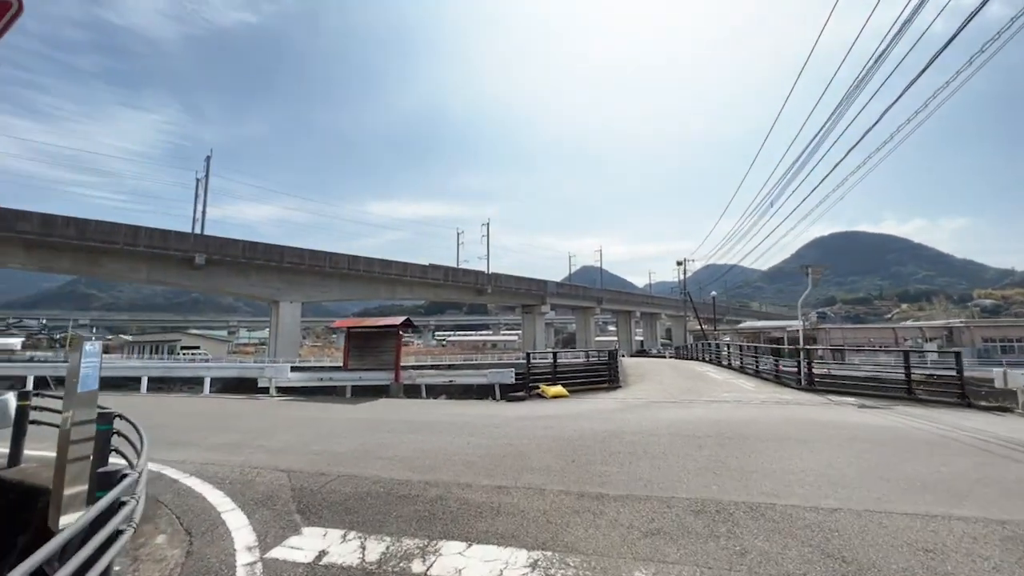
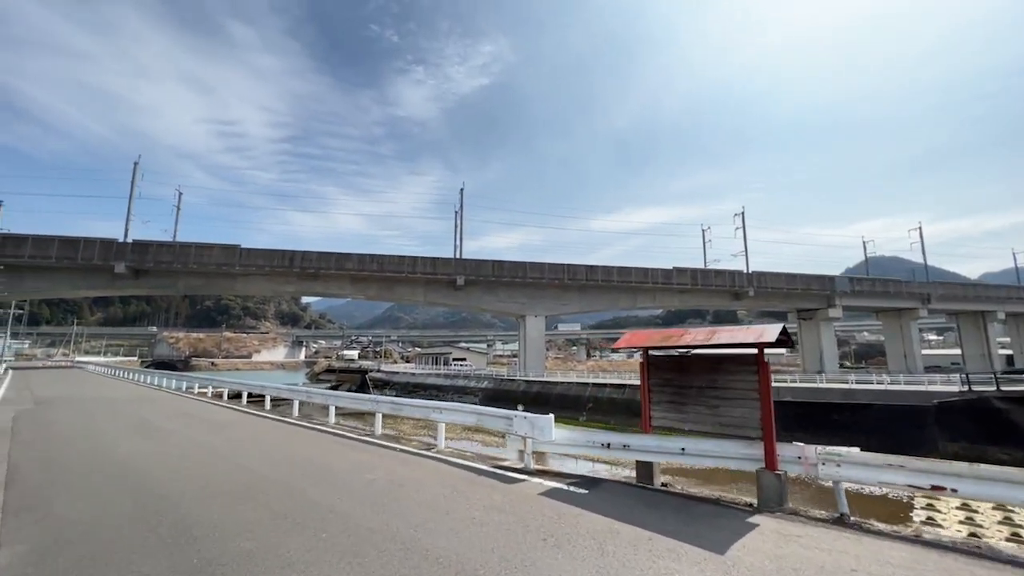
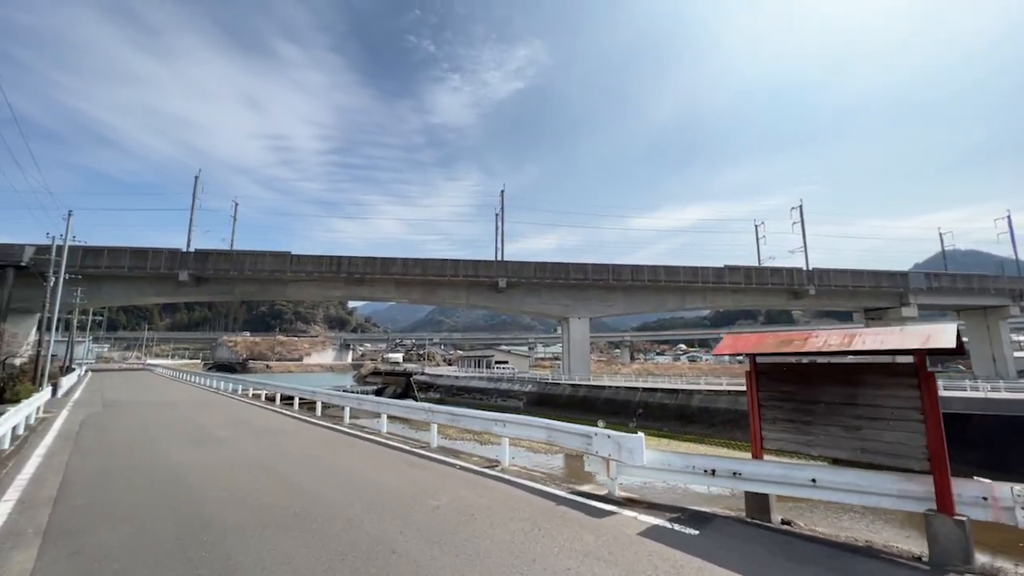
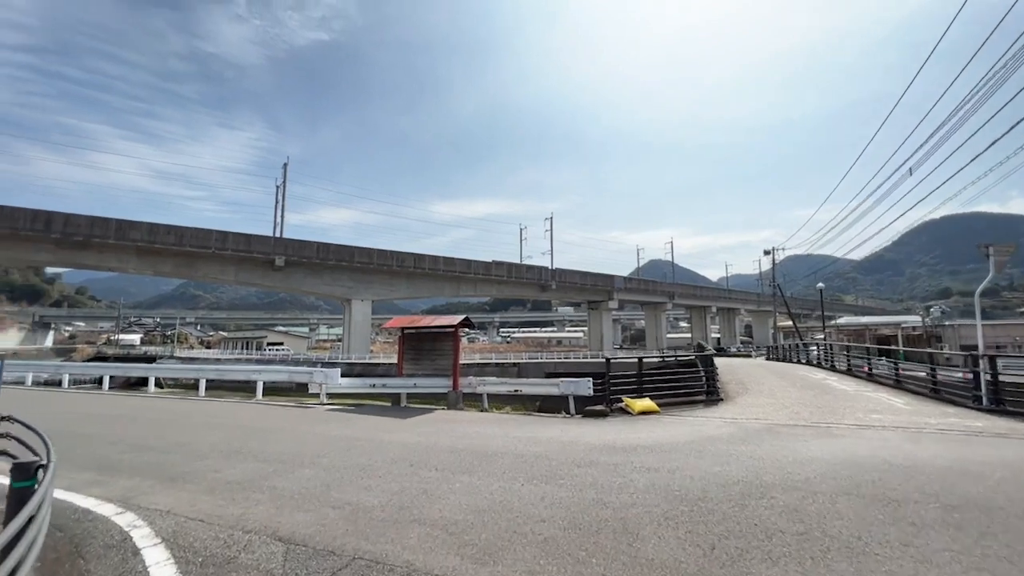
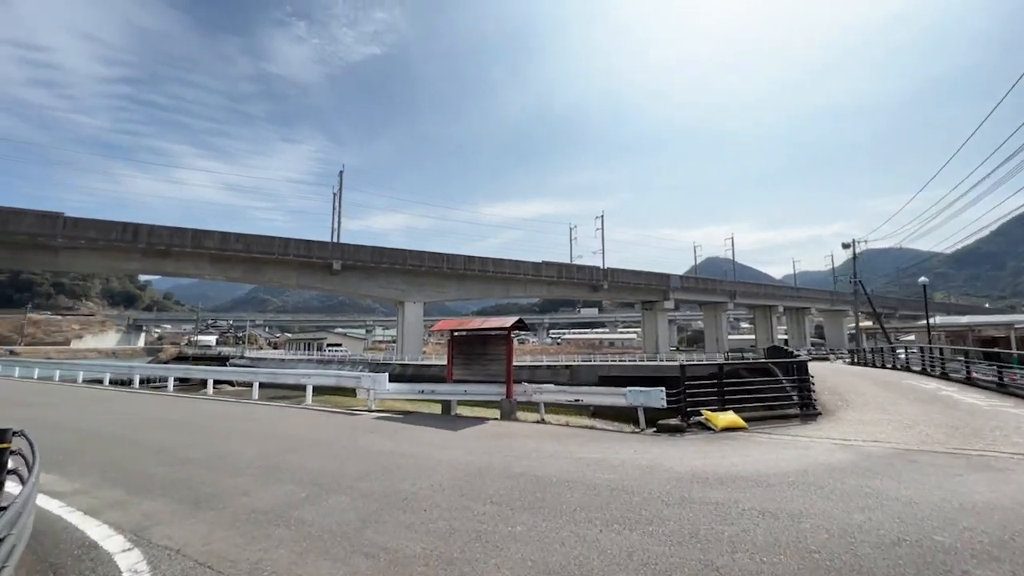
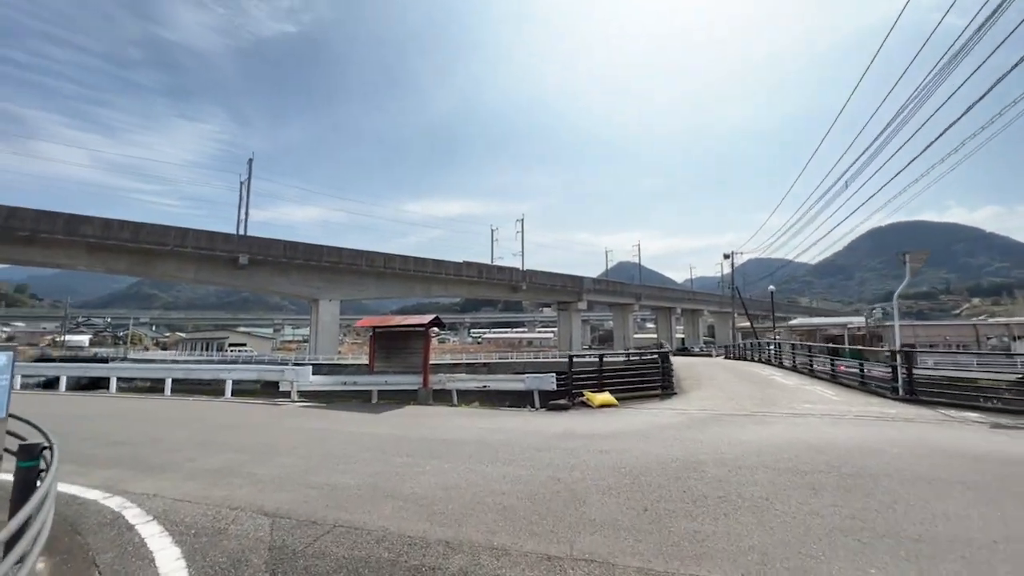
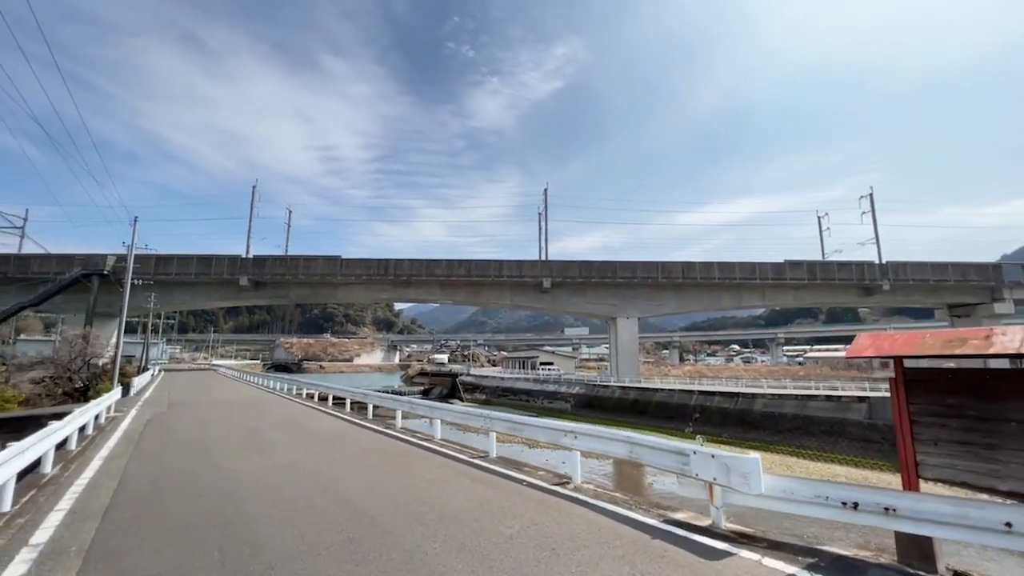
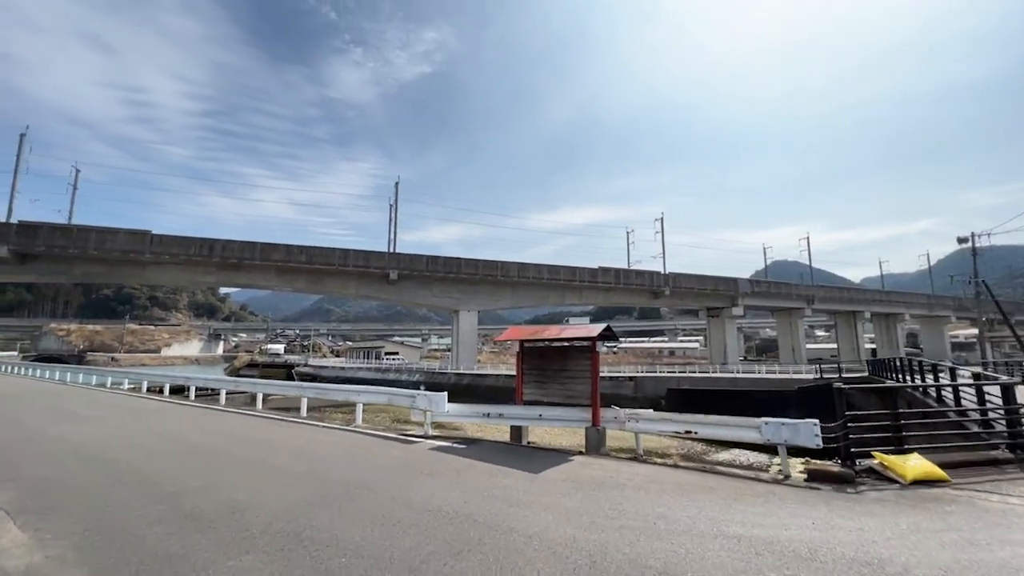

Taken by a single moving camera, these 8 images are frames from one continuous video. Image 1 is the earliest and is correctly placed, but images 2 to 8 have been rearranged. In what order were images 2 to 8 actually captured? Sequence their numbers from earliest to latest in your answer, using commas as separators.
6, 4, 5, 8, 2, 3, 7
